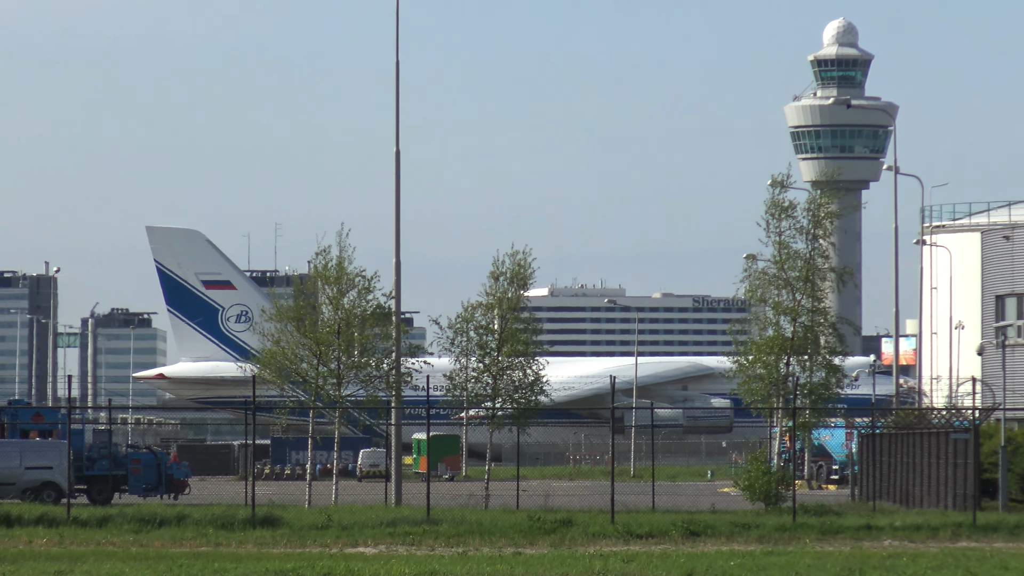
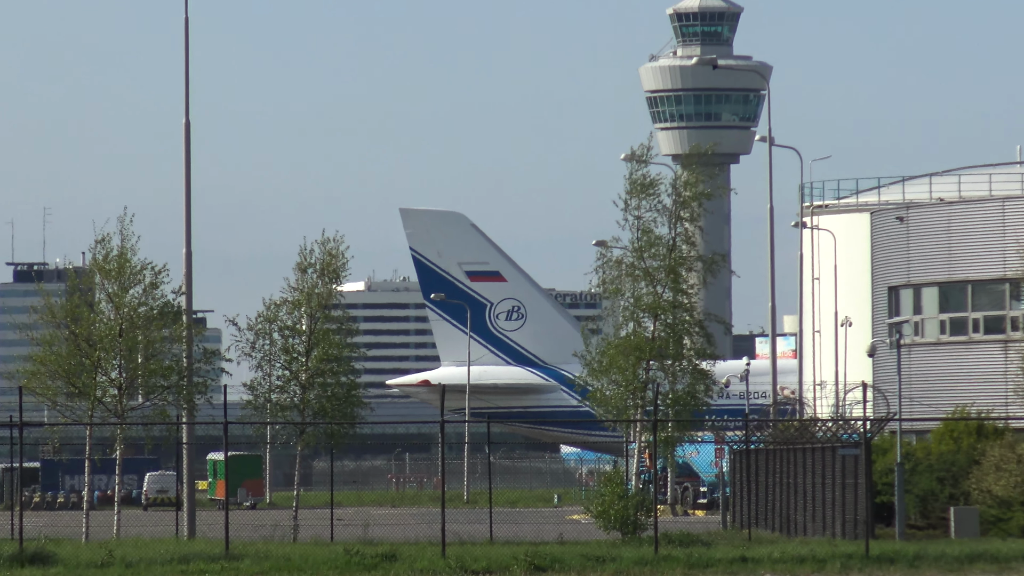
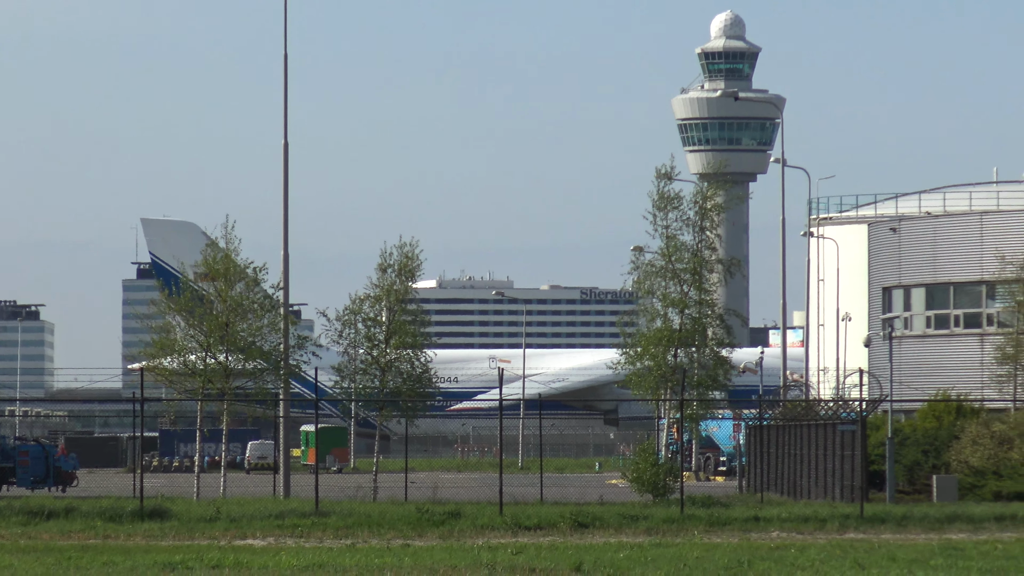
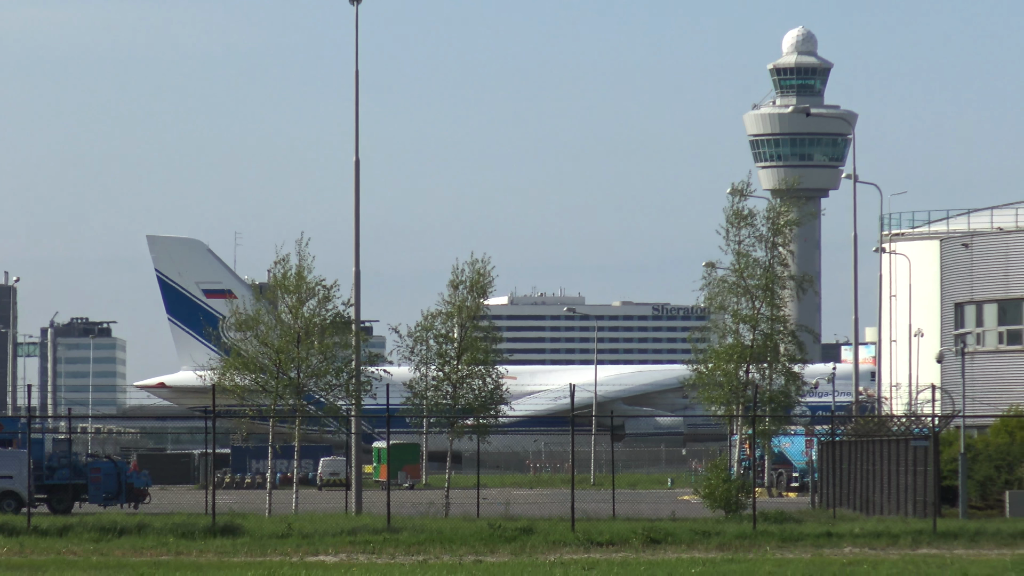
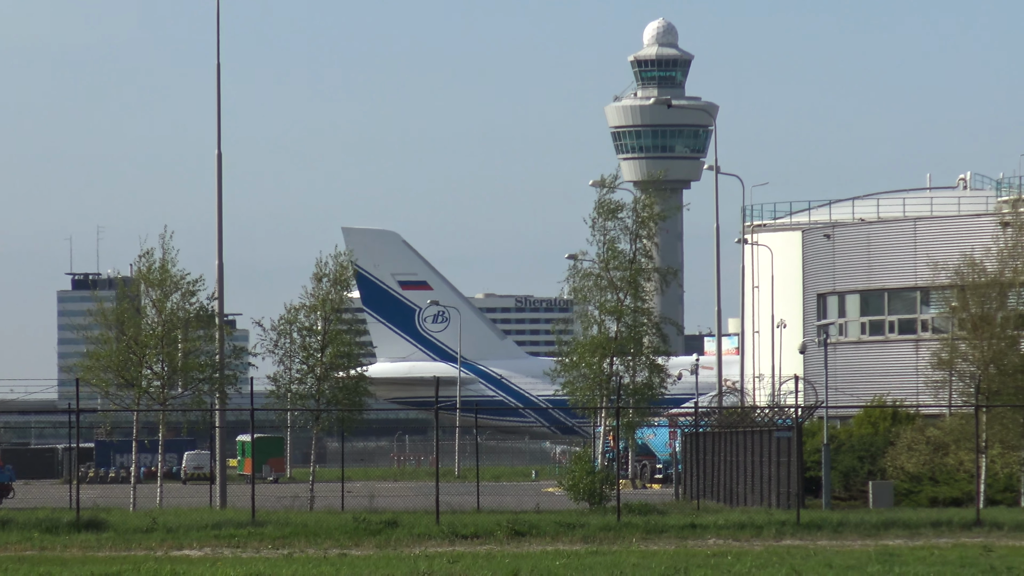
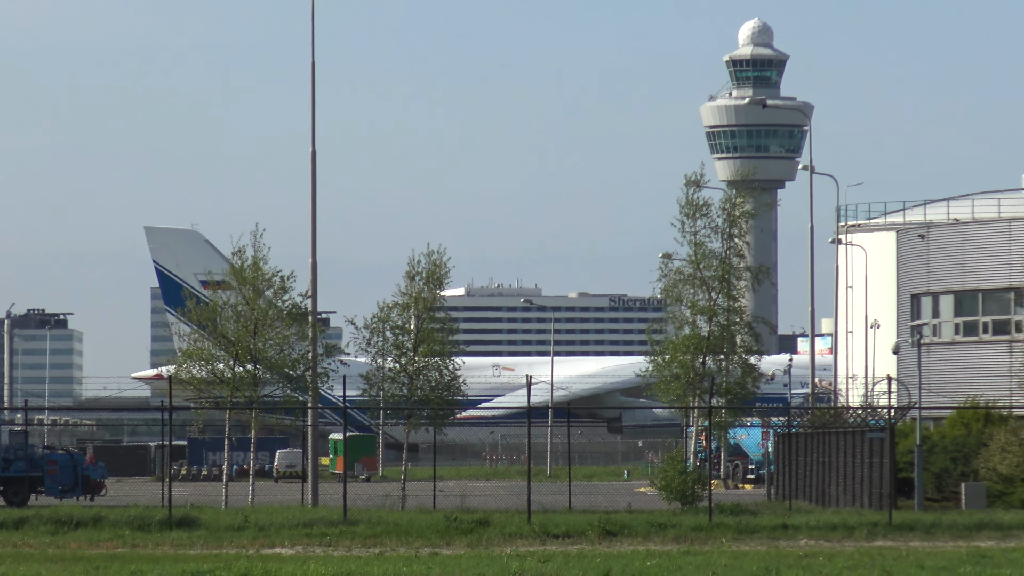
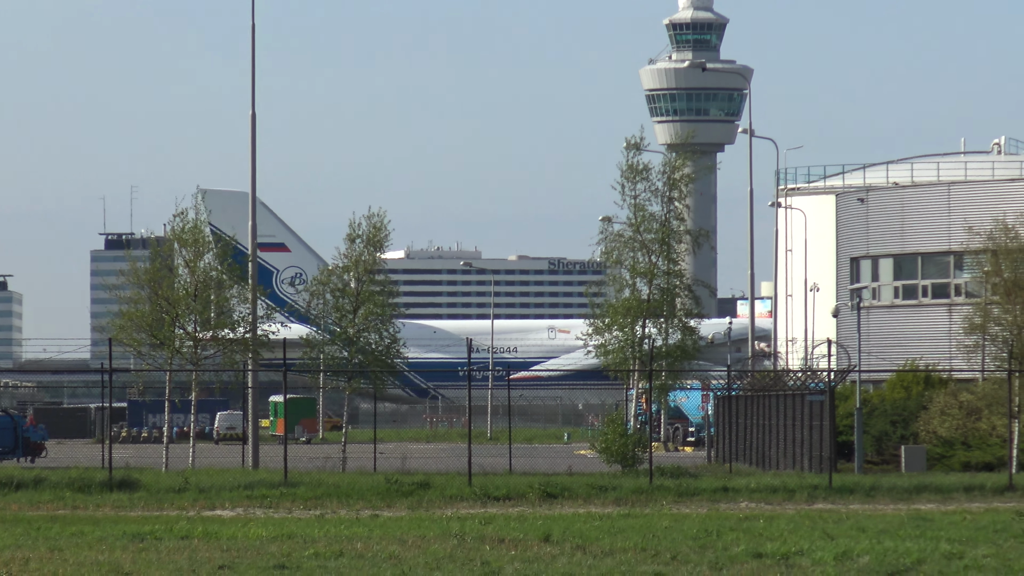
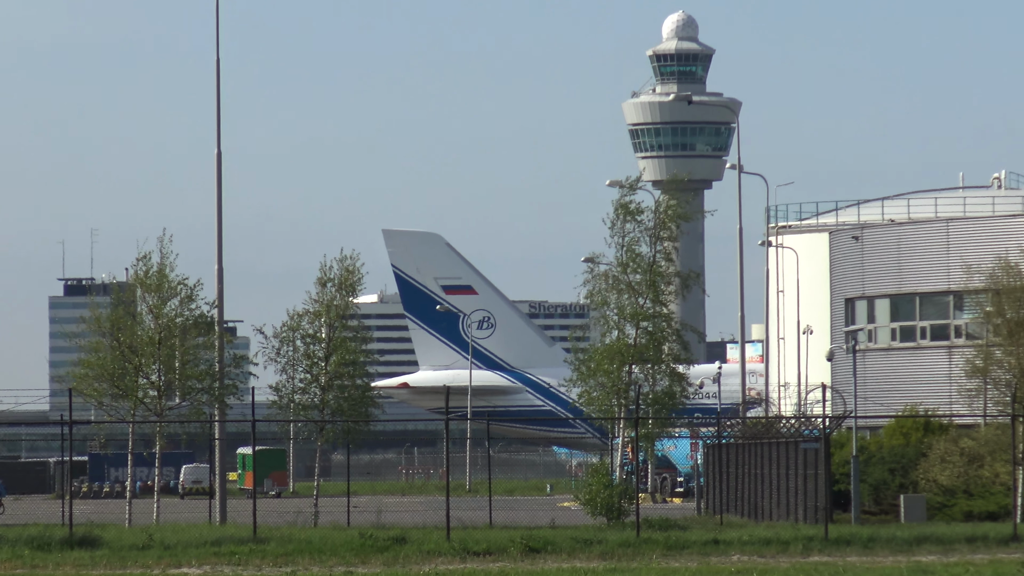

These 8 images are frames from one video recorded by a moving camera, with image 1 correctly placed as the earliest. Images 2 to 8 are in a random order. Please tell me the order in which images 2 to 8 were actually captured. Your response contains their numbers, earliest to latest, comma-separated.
4, 6, 3, 7, 5, 8, 2
